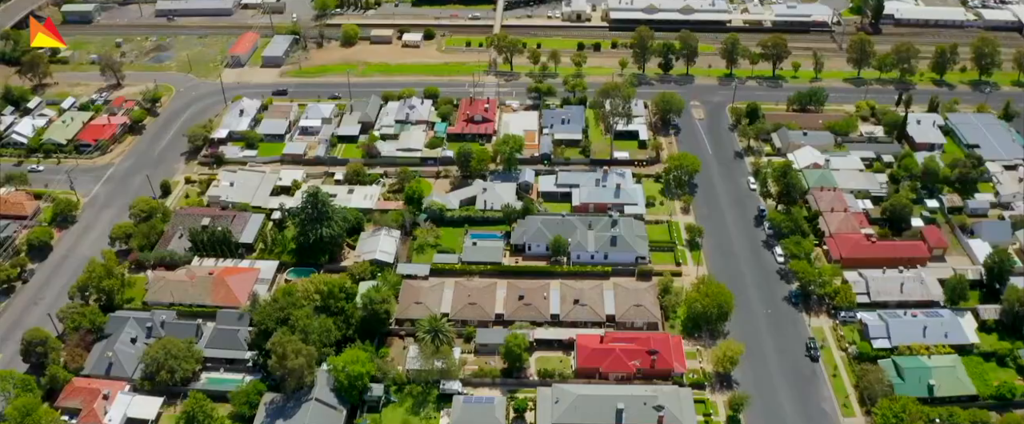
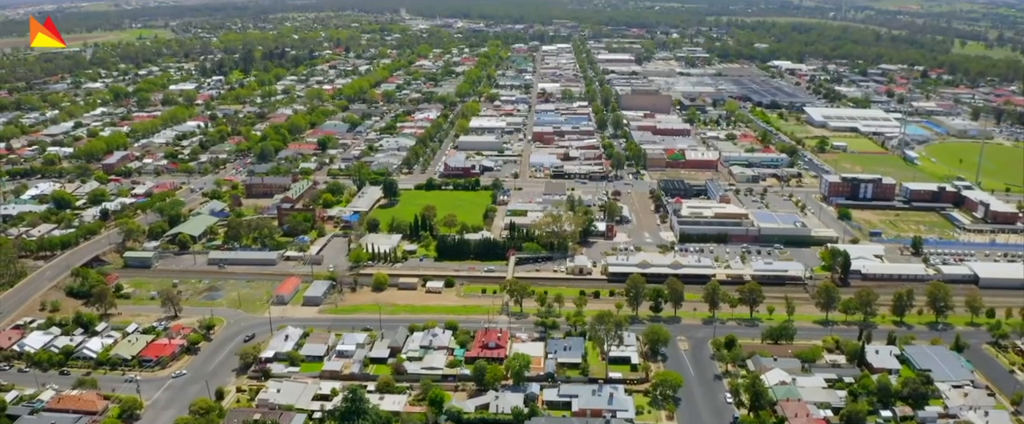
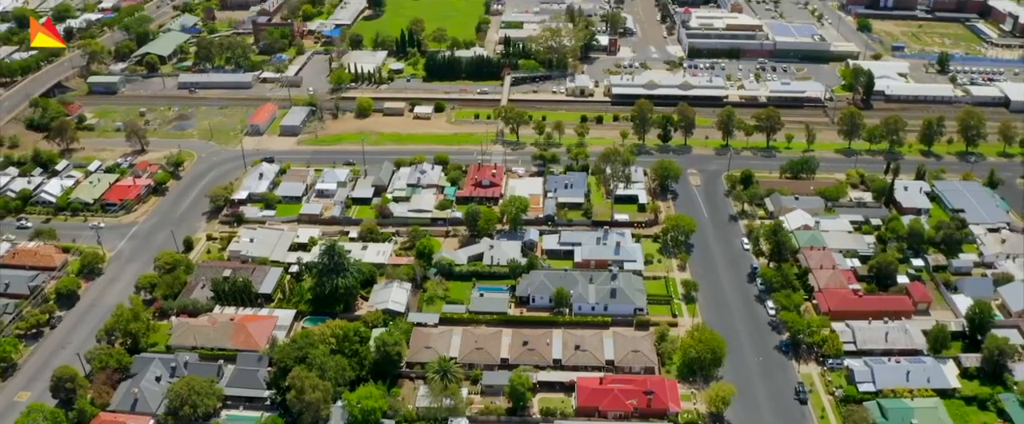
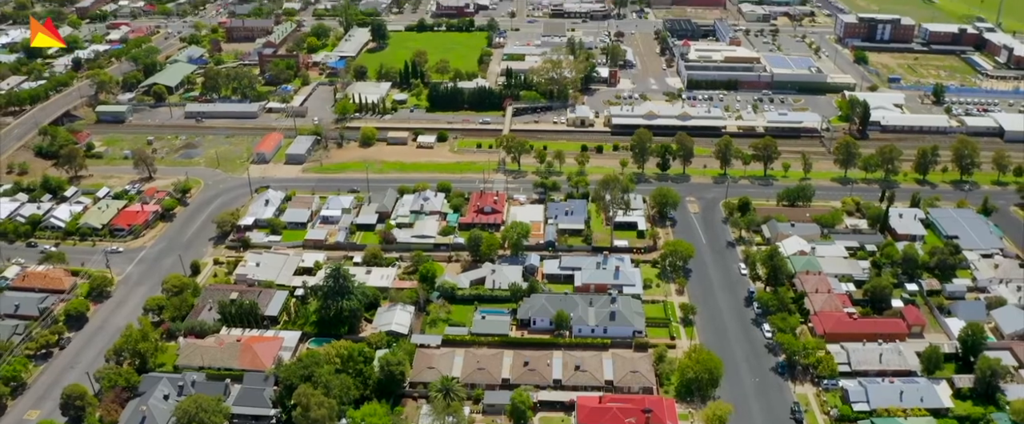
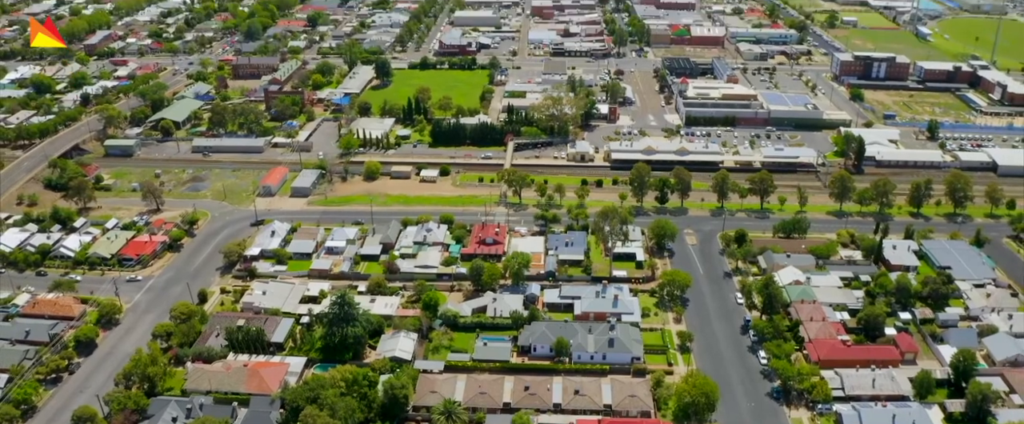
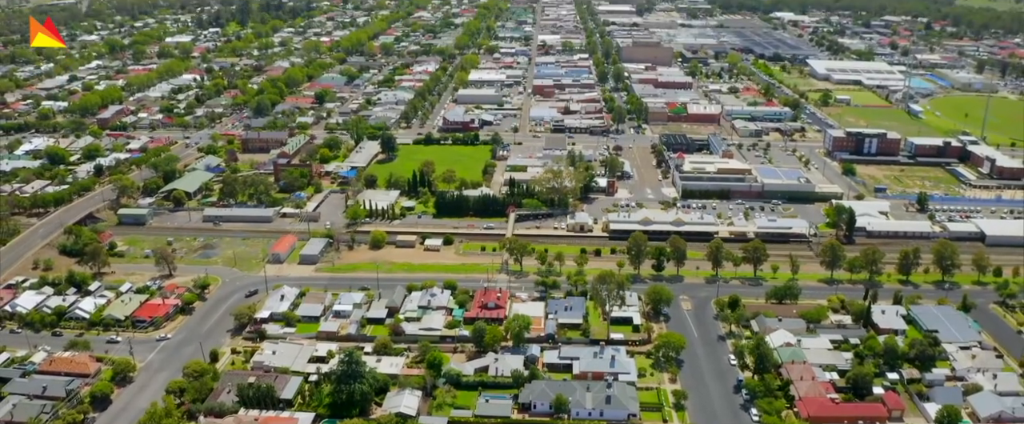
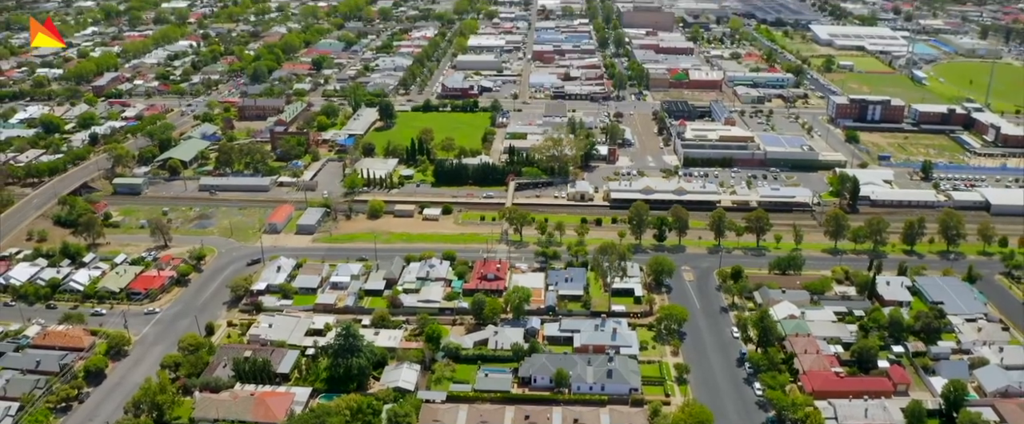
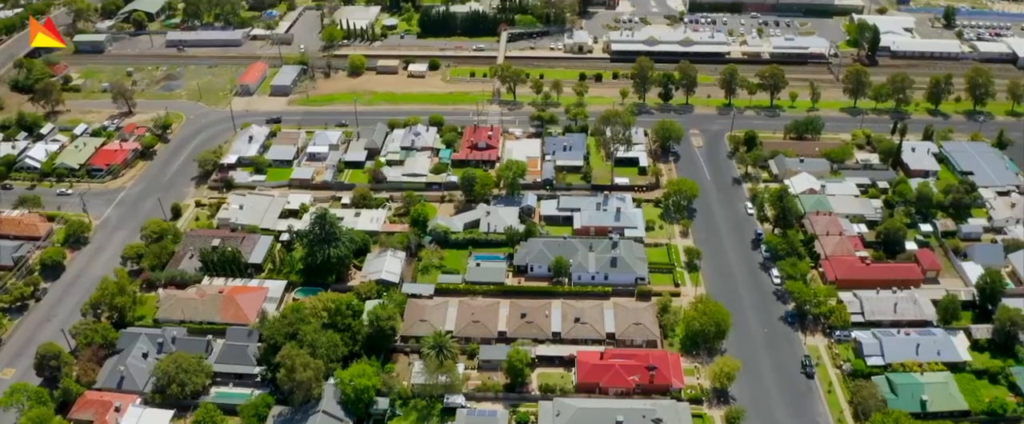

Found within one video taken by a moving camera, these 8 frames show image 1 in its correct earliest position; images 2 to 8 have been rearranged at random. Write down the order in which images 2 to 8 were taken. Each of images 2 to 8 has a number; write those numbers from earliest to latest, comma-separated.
8, 3, 4, 5, 7, 6, 2
